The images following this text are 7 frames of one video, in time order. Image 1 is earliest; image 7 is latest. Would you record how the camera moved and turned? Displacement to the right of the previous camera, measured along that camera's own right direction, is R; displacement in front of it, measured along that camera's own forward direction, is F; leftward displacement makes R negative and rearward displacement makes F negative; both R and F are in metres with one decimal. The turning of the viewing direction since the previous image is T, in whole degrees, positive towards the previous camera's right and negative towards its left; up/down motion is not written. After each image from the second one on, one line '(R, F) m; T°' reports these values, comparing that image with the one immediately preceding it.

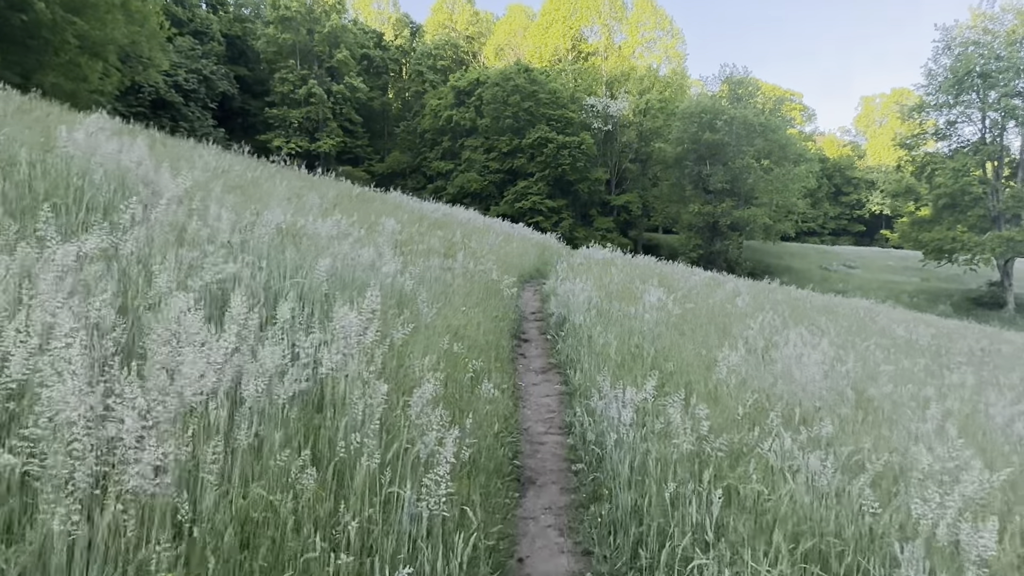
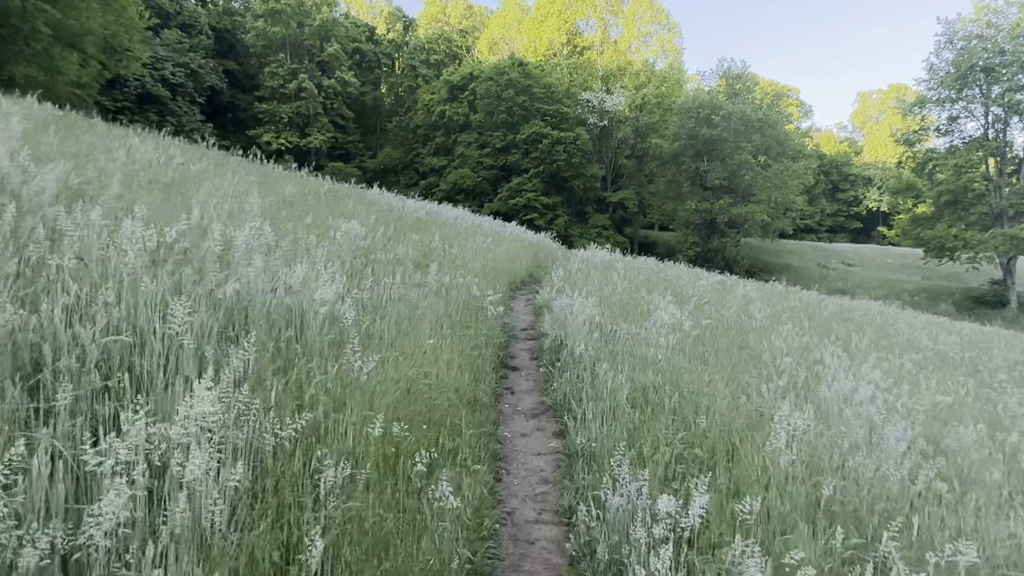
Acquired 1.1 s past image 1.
(+0.1, +1.2) m; 0°
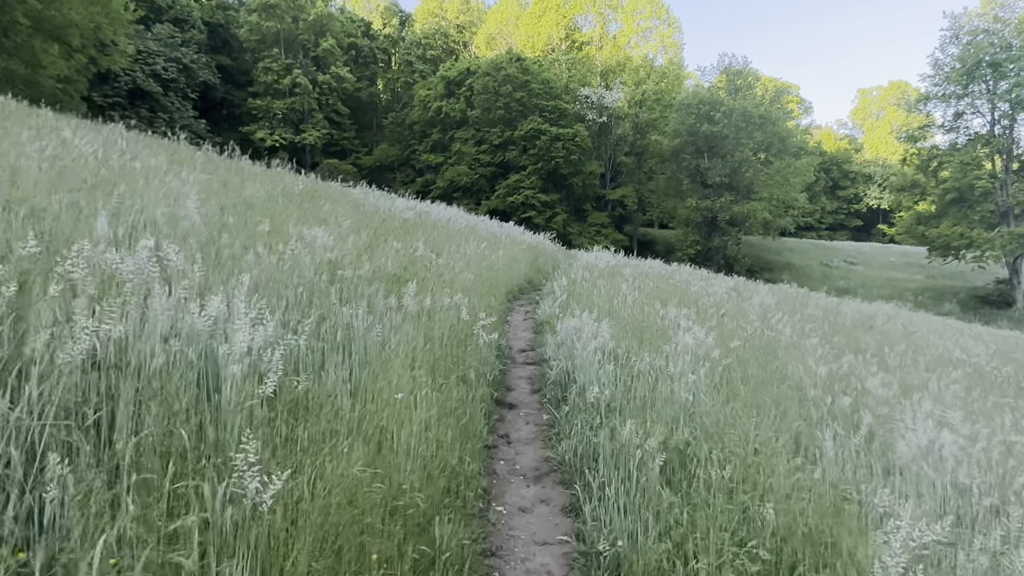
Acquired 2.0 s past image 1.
(0.0, +1.0) m; 0°
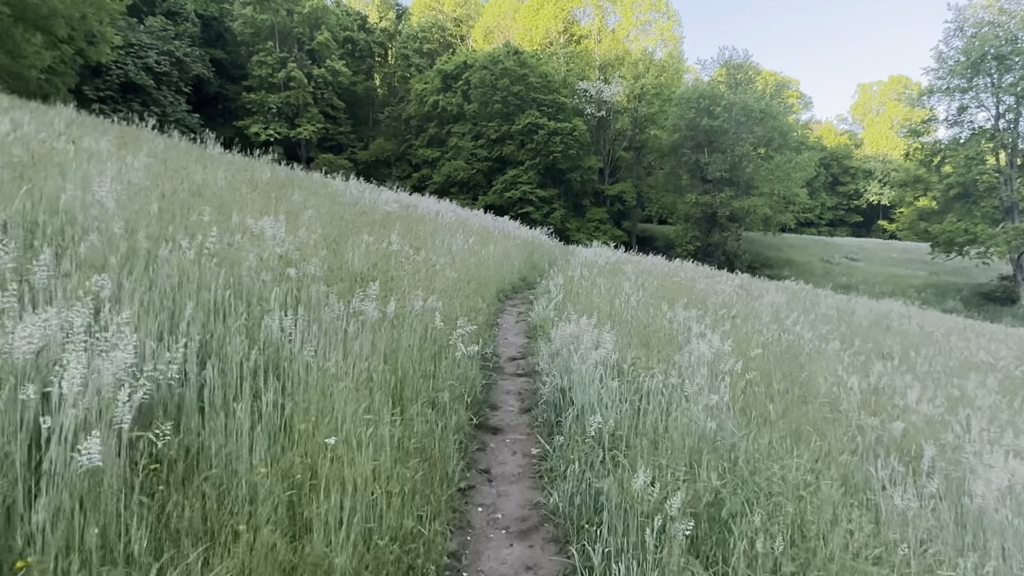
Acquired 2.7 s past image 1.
(+0.1, +0.8) m; 0°
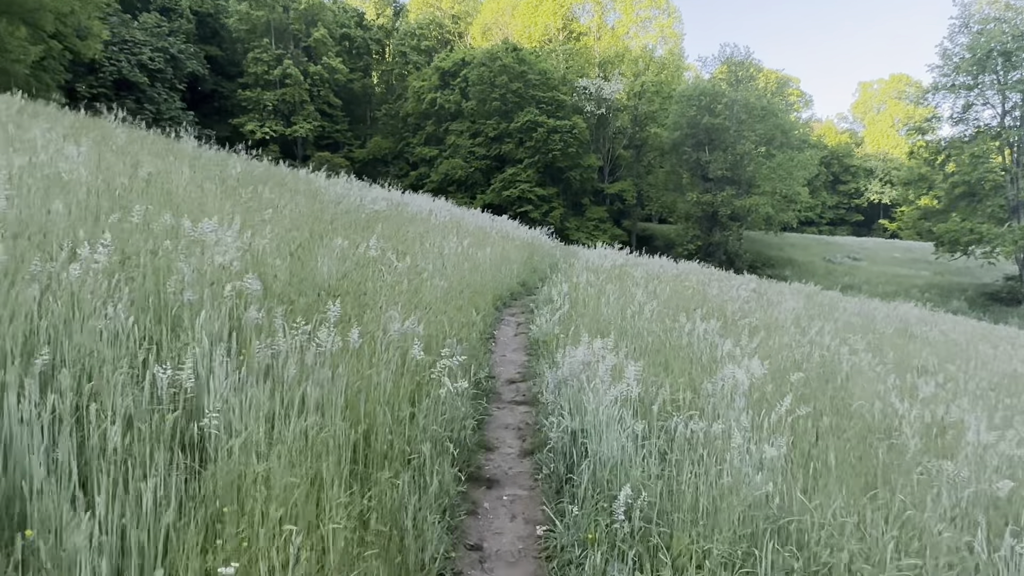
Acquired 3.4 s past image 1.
(0.0, +0.8) m; 0°
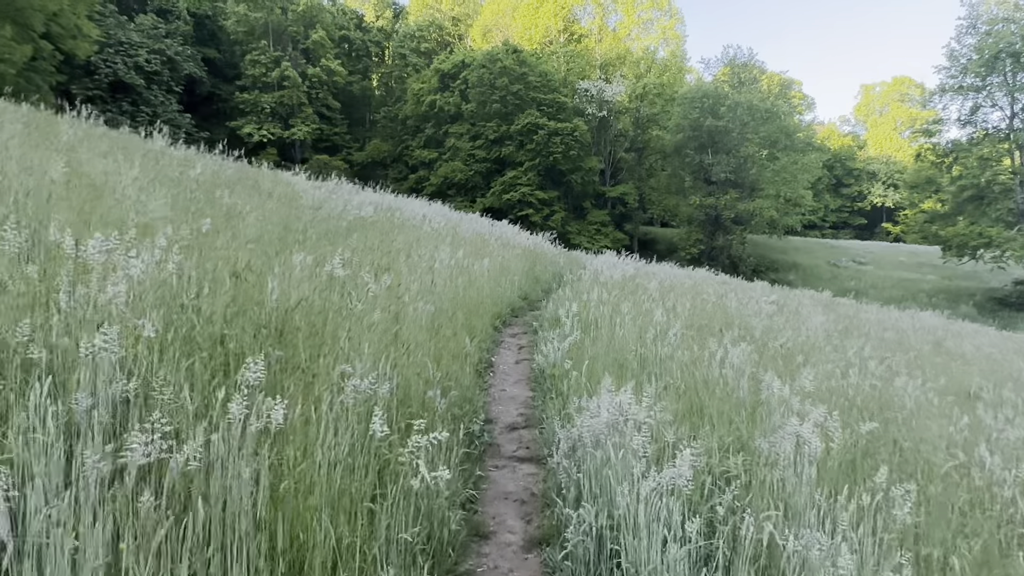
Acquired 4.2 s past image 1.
(0.0, +0.9) m; 0°
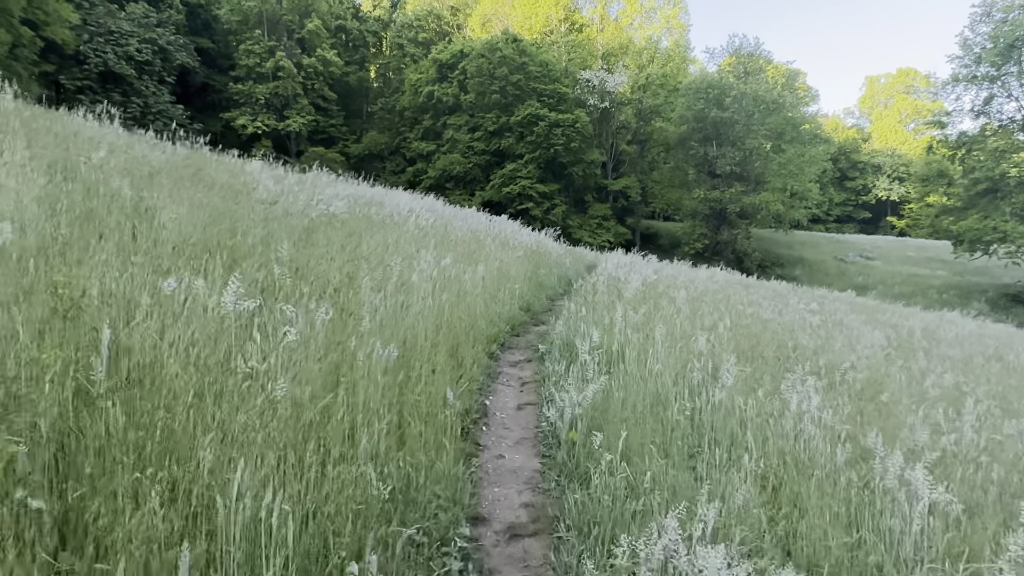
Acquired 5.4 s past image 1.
(0.0, +1.4) m; 0°
